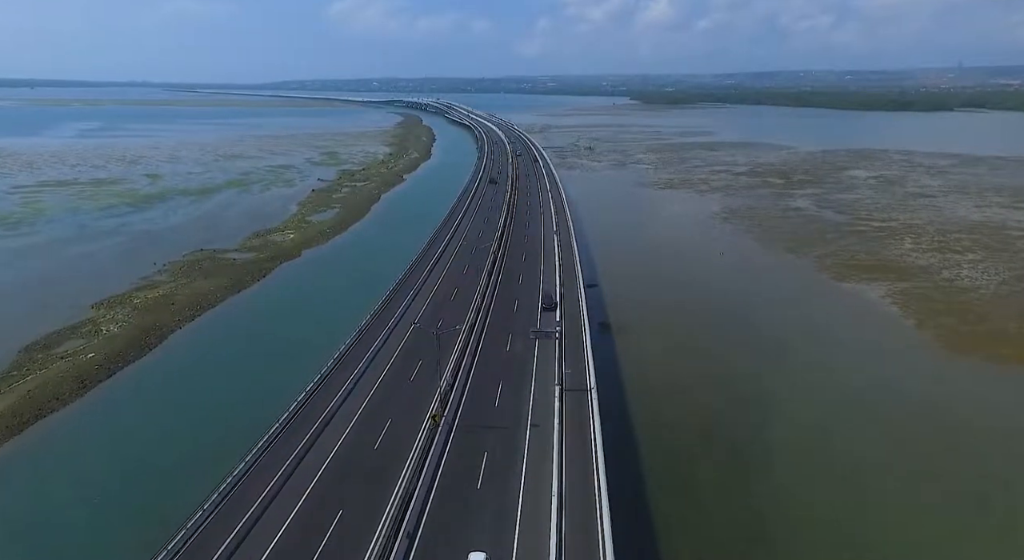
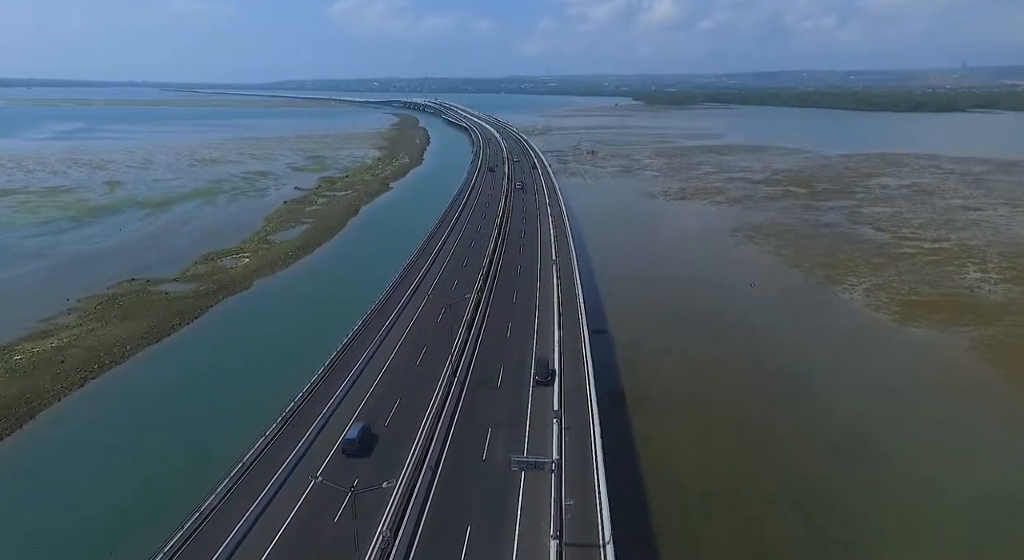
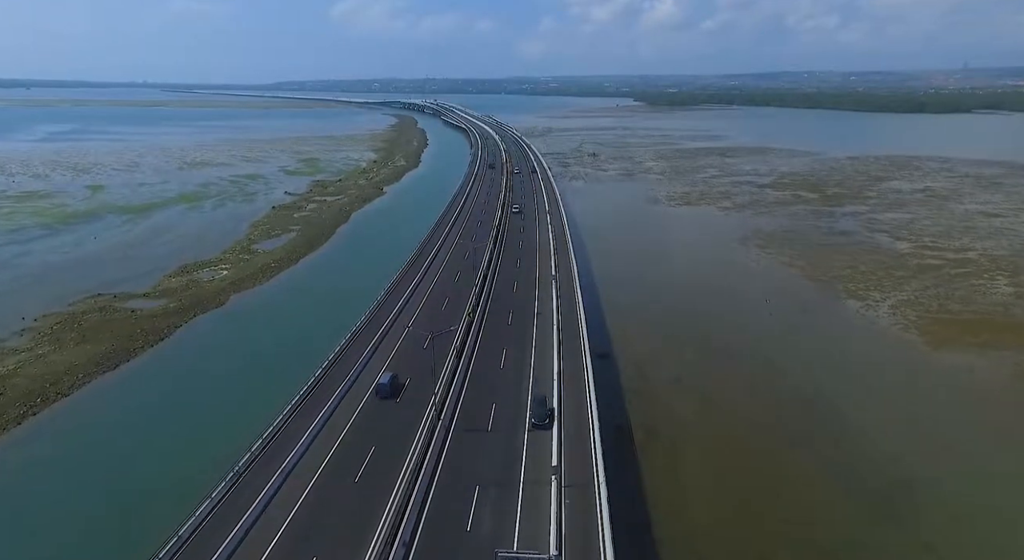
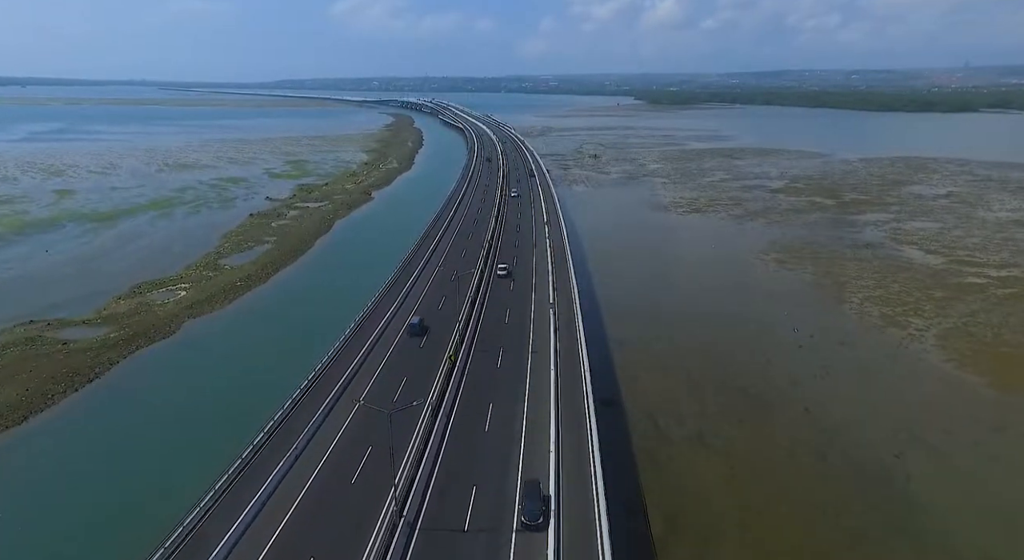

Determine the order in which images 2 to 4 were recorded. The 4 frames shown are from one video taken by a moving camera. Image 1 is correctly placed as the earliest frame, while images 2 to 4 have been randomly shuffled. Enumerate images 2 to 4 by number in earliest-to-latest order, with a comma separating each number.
2, 3, 4
